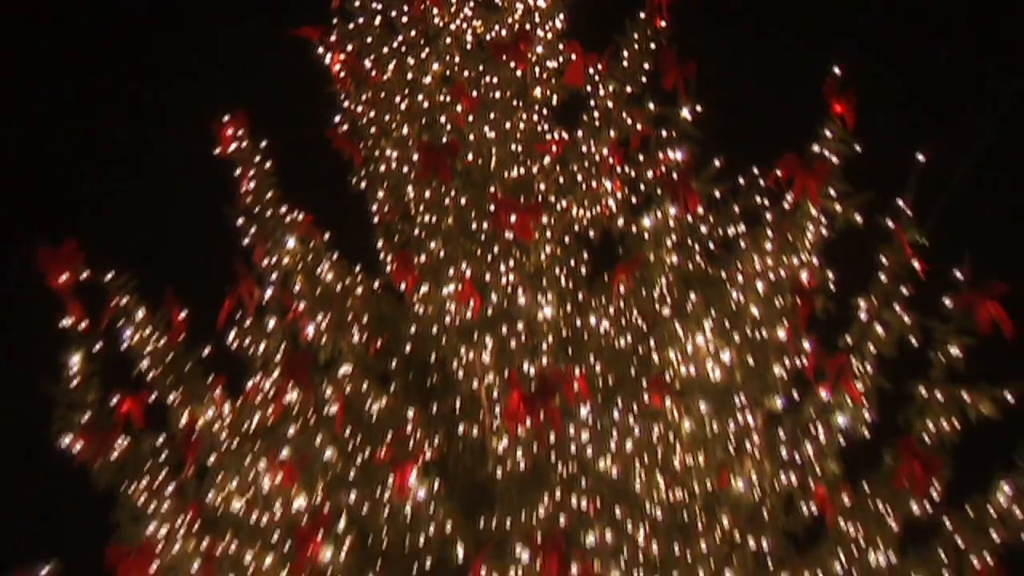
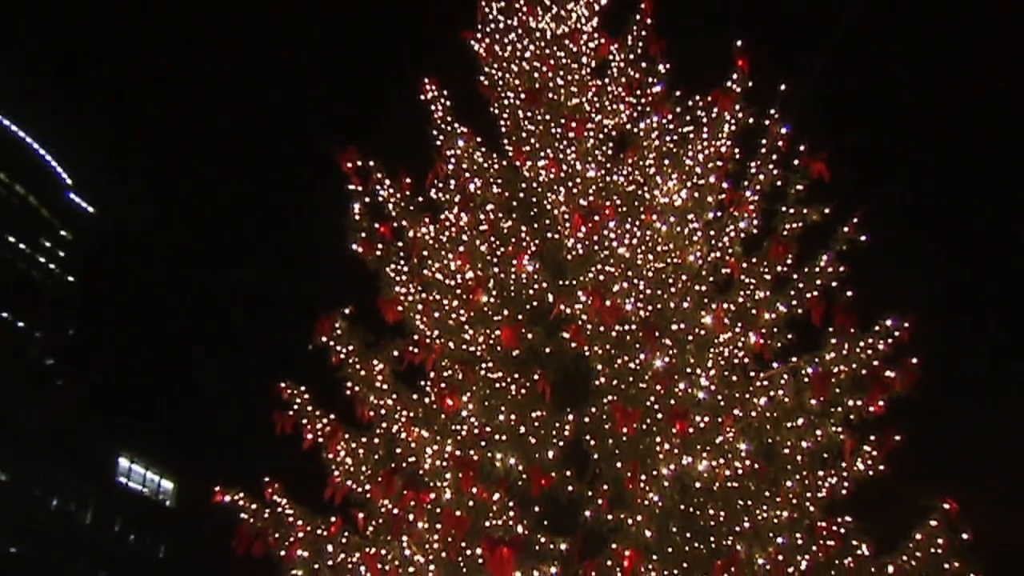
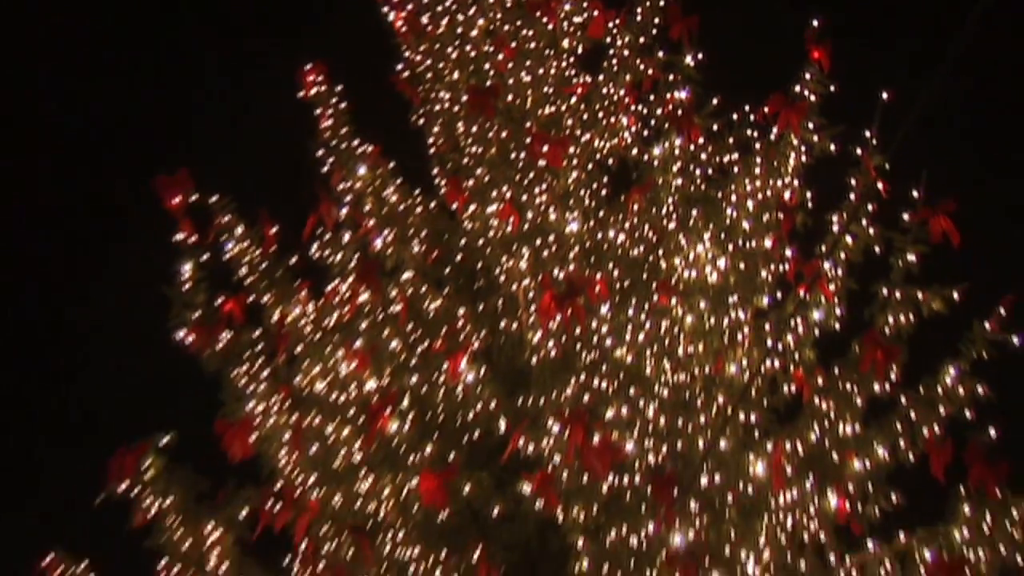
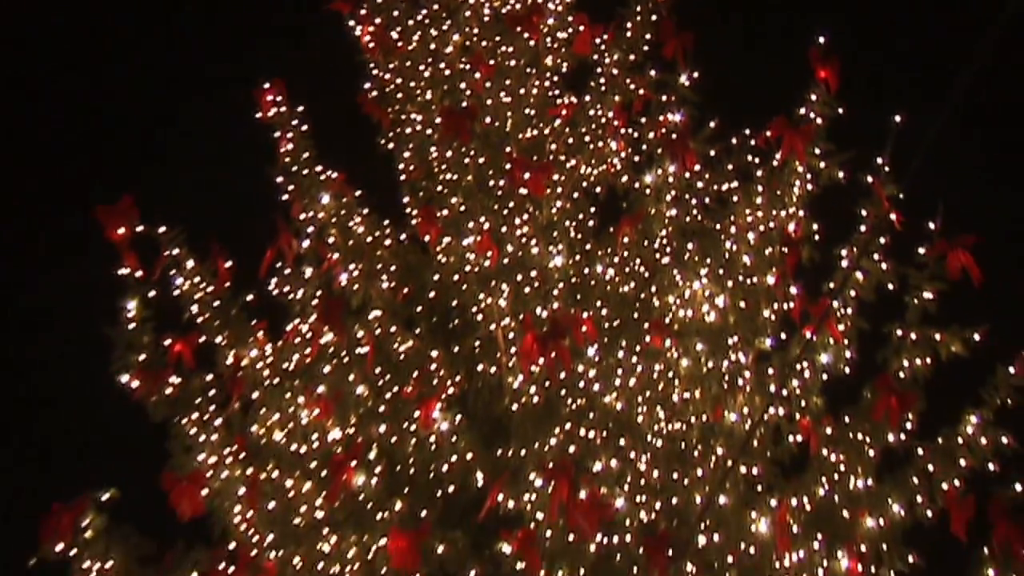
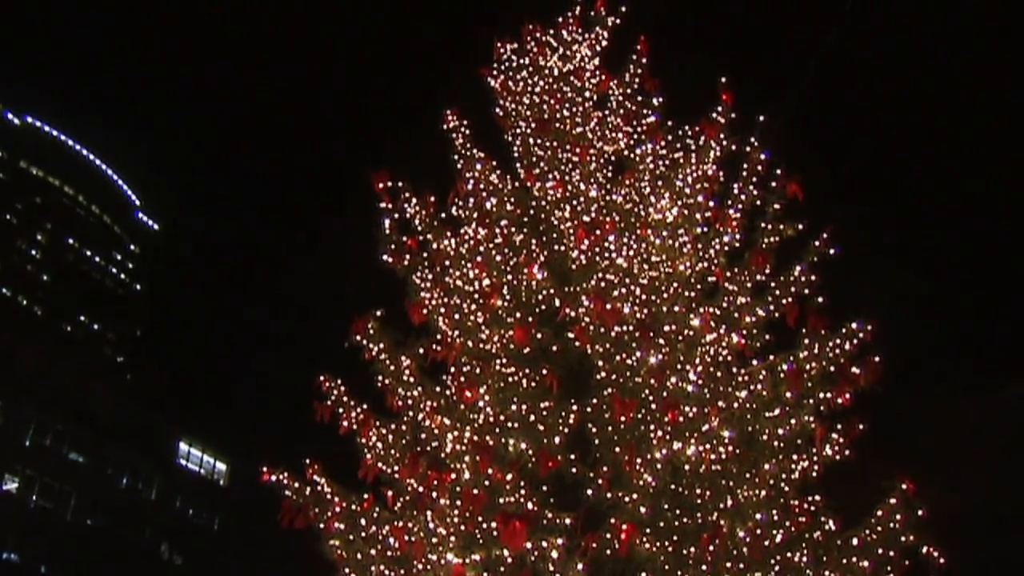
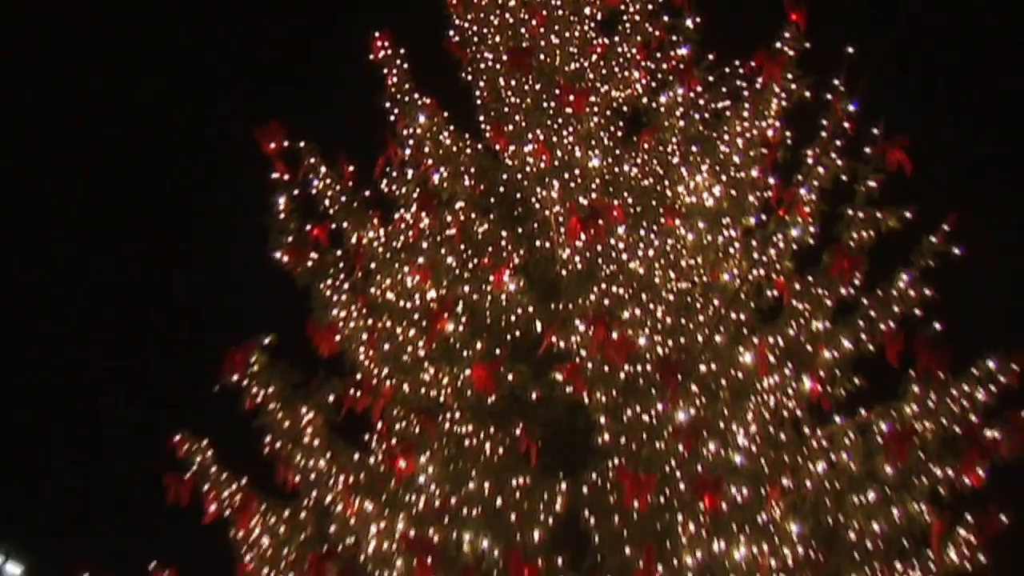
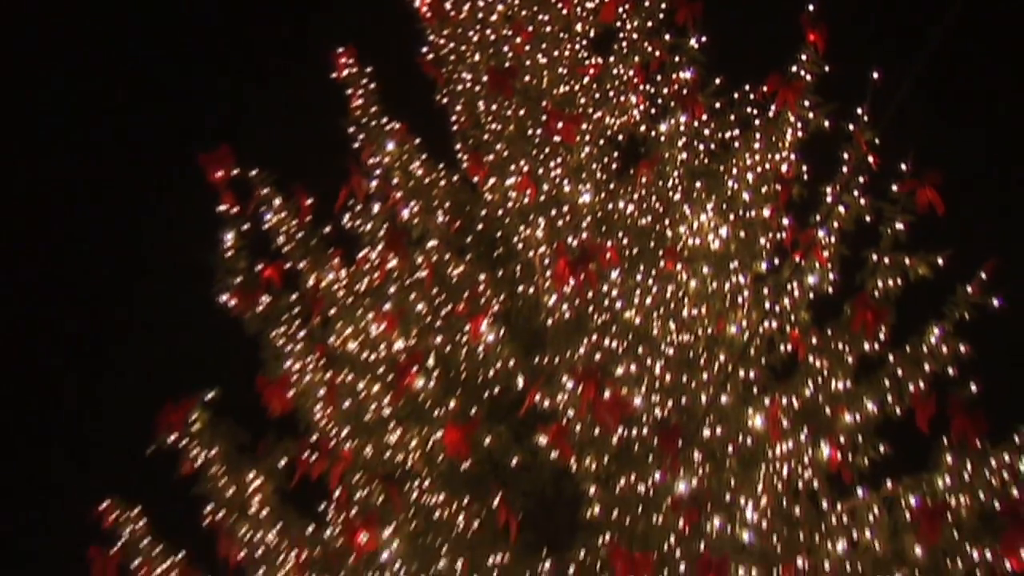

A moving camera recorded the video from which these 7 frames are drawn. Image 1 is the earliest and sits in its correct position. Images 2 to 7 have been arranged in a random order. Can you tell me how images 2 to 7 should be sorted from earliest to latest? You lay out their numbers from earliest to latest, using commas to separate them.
4, 3, 7, 6, 2, 5
